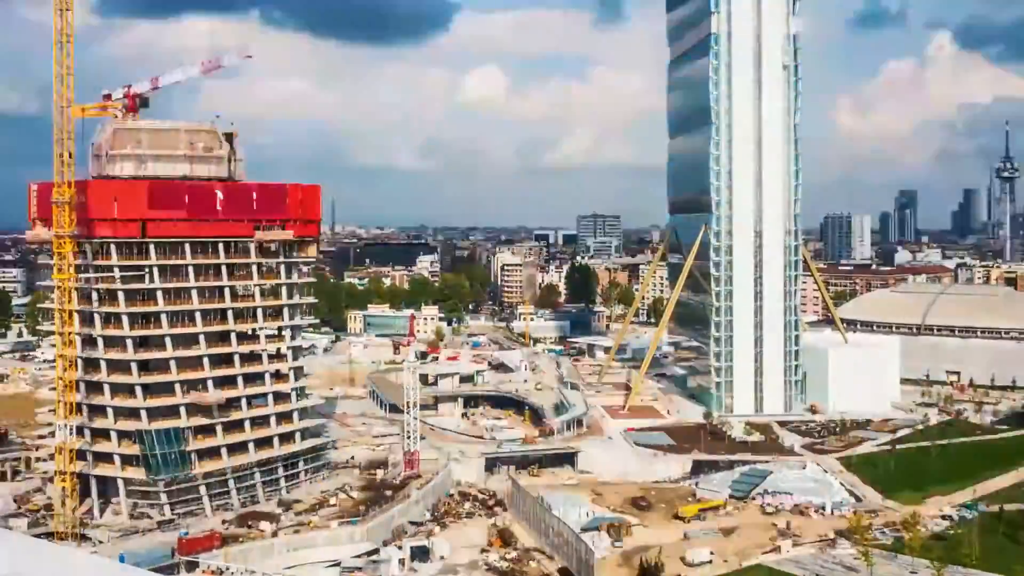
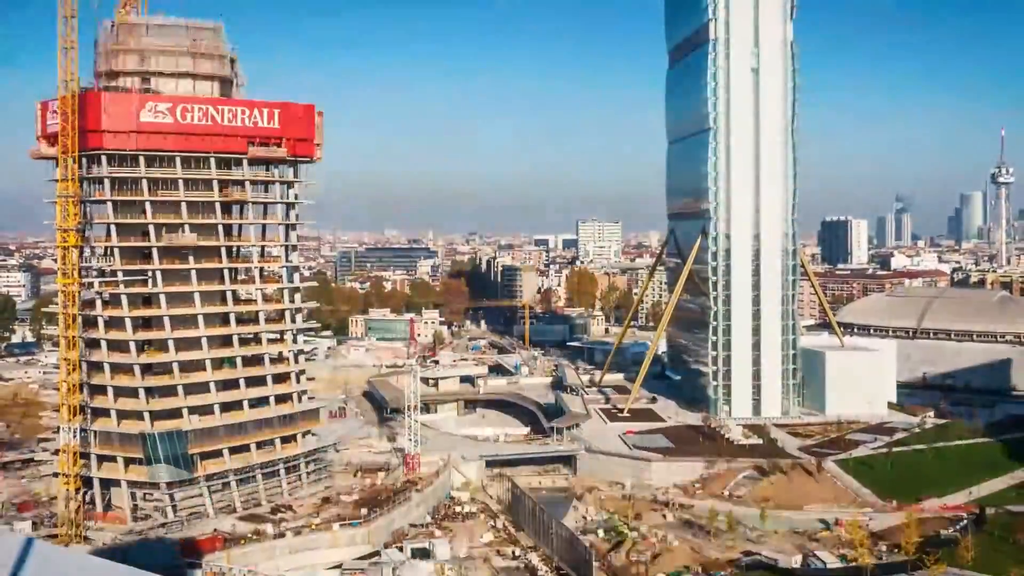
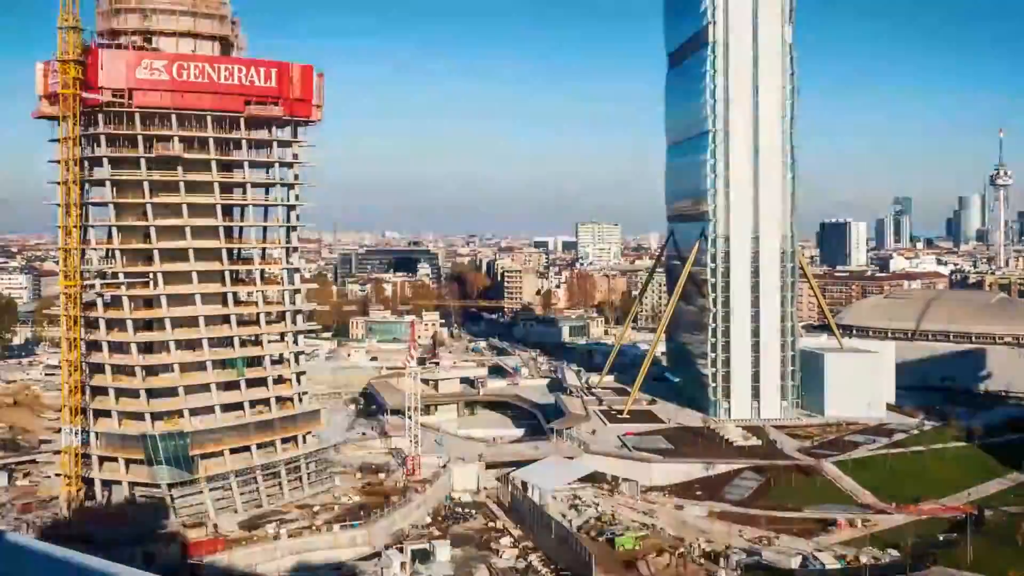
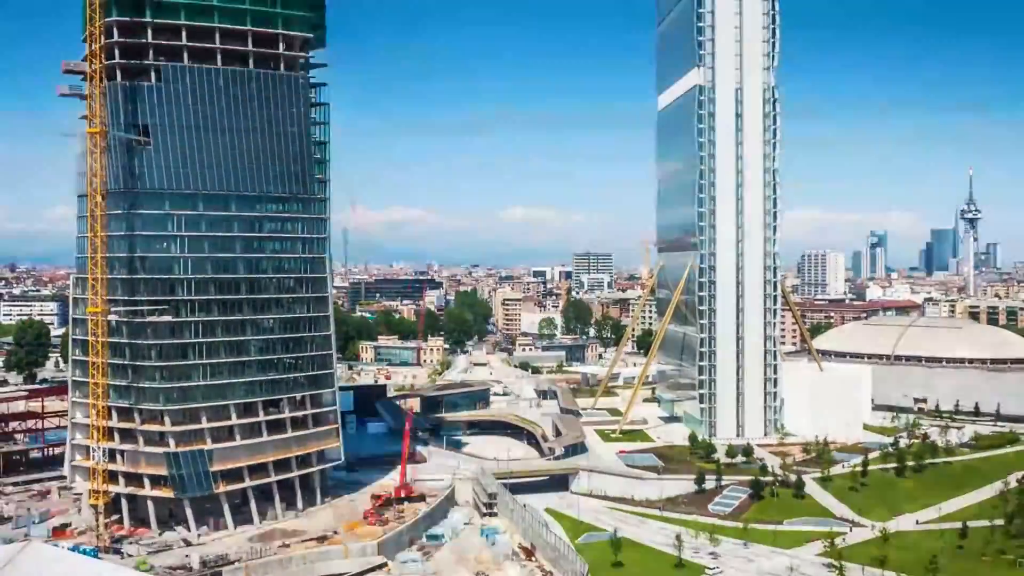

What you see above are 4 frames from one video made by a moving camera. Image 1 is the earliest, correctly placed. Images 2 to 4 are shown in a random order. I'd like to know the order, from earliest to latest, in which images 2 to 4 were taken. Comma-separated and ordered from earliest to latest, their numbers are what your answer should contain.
2, 3, 4
